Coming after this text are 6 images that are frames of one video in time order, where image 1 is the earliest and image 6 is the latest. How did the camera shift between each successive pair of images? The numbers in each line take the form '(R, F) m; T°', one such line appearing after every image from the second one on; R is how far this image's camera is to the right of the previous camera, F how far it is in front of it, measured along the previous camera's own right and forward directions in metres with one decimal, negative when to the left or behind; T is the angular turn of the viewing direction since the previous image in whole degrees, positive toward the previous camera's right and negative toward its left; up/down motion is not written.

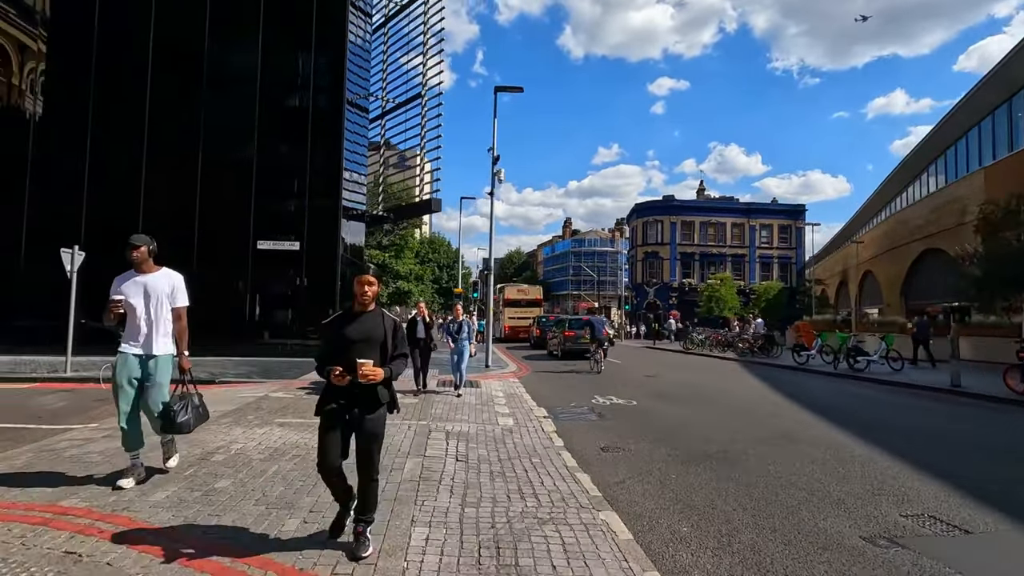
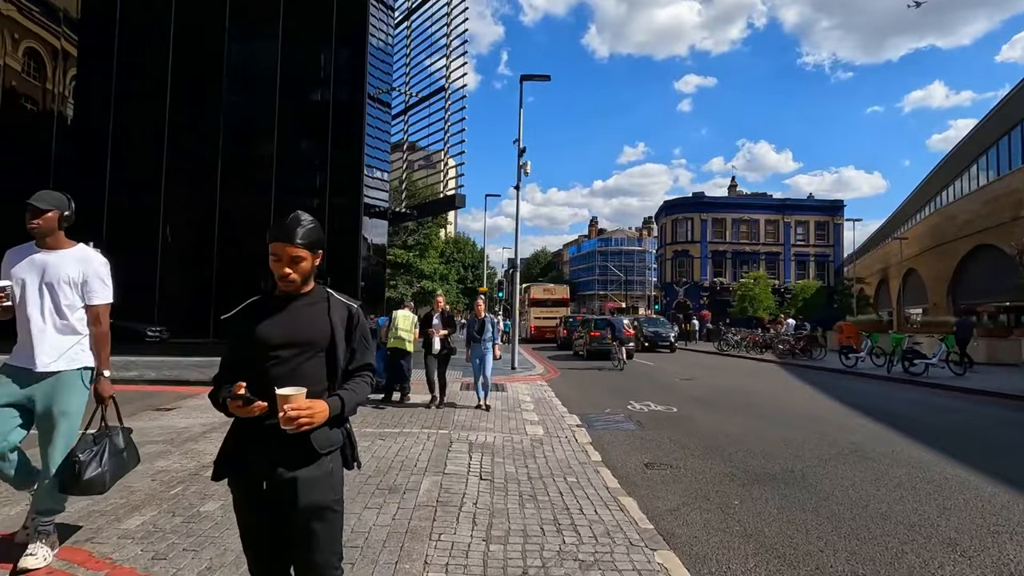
(-0.1, +0.8) m; -3°
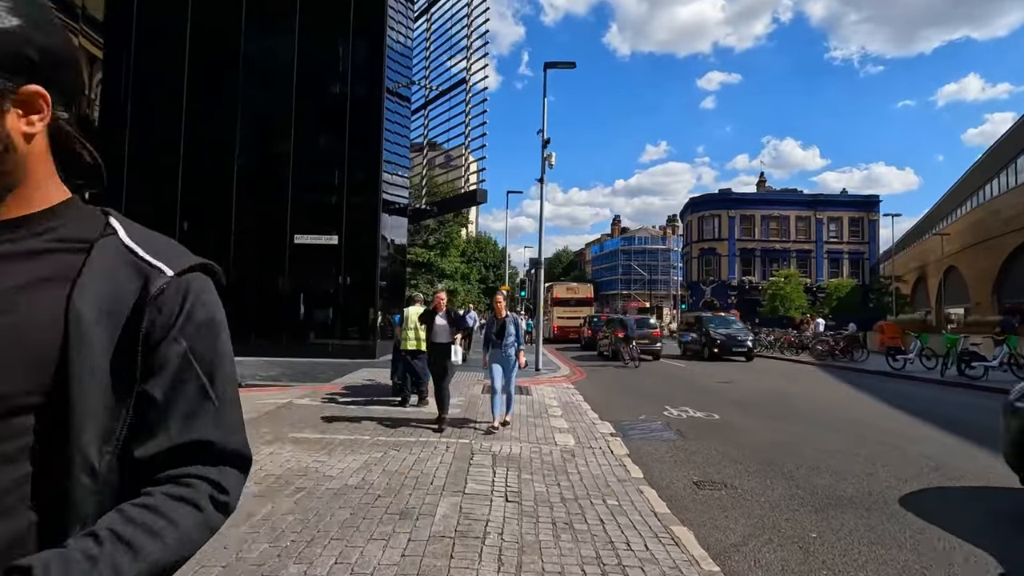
(-0.1, +0.7) m; -2°
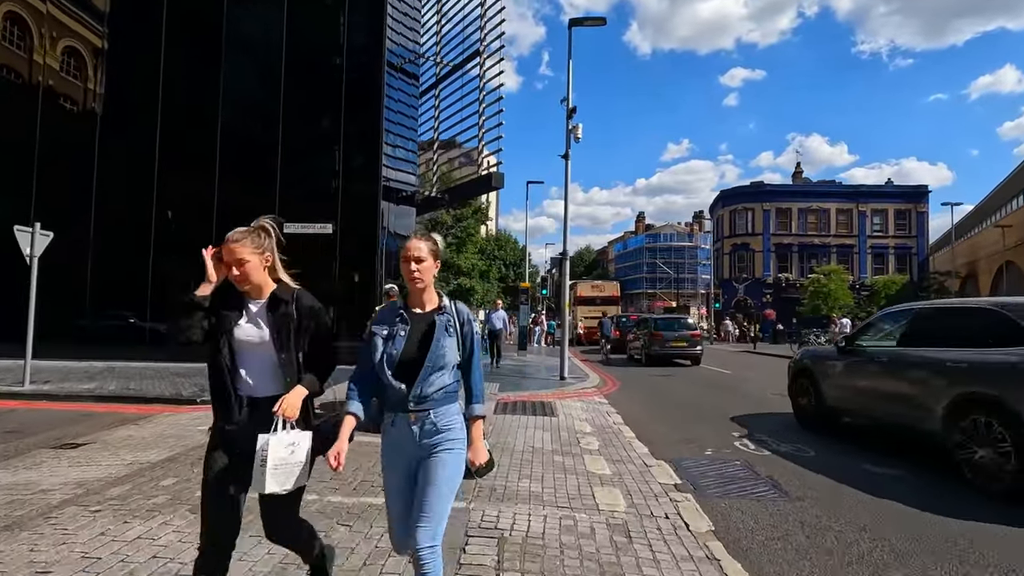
(0.0, +2.3) m; -2°
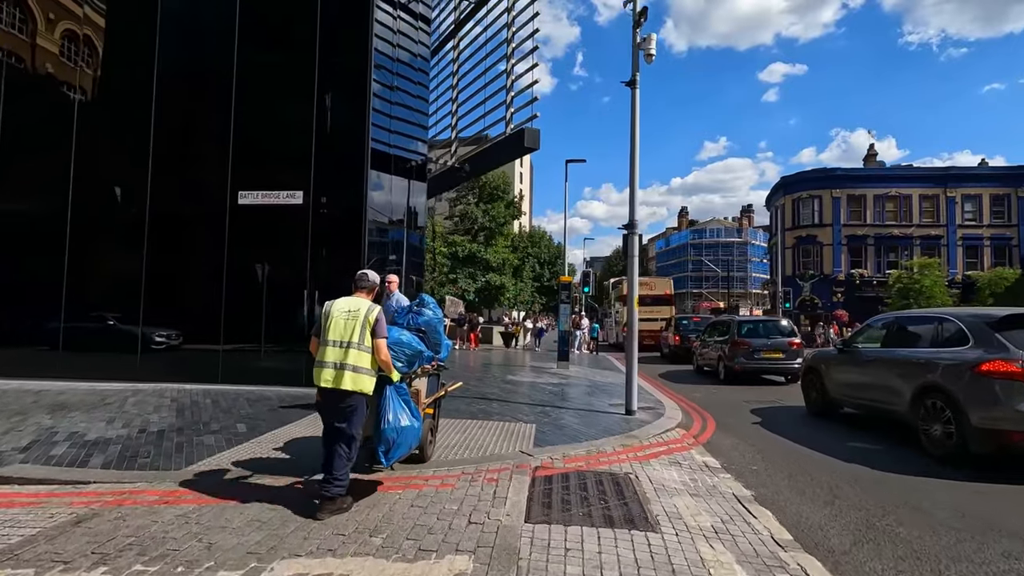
(-0.1, +4.3) m; -4°
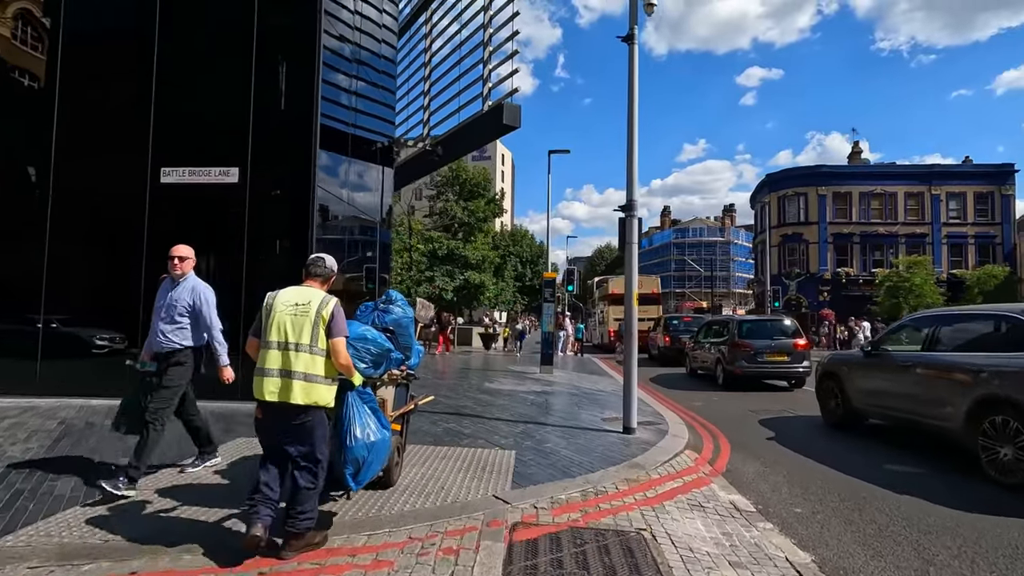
(+0.1, +1.5) m; +2°
